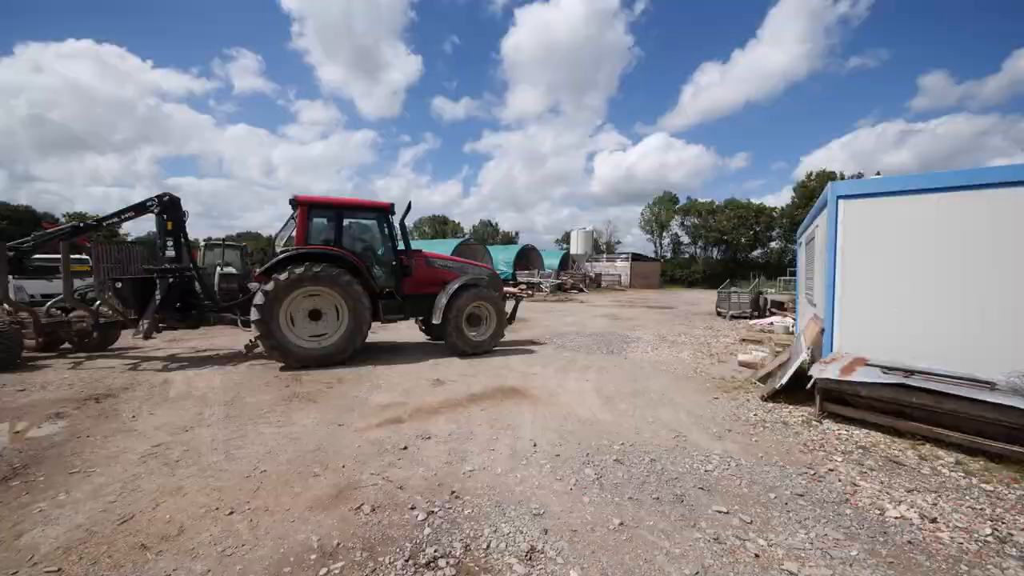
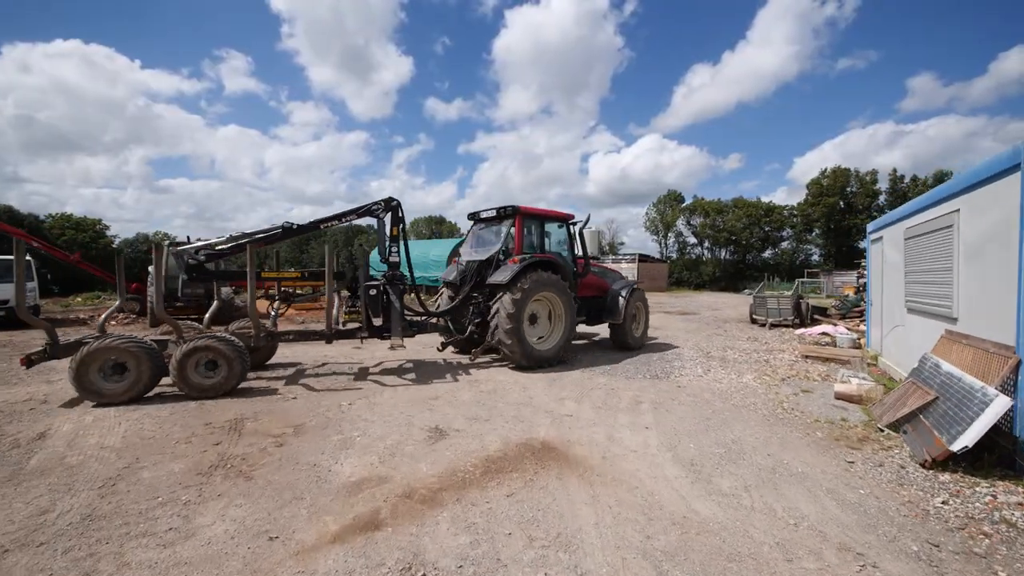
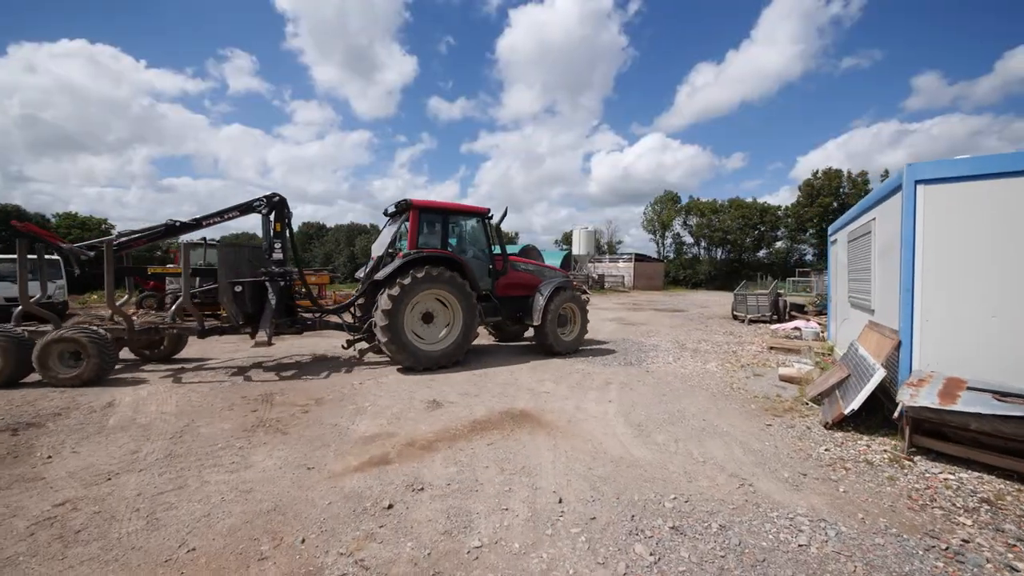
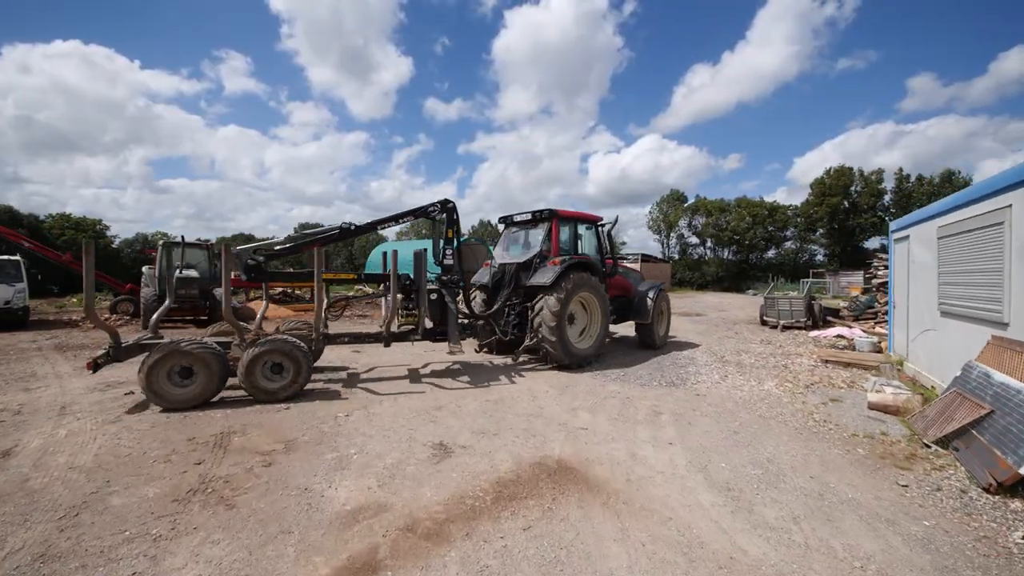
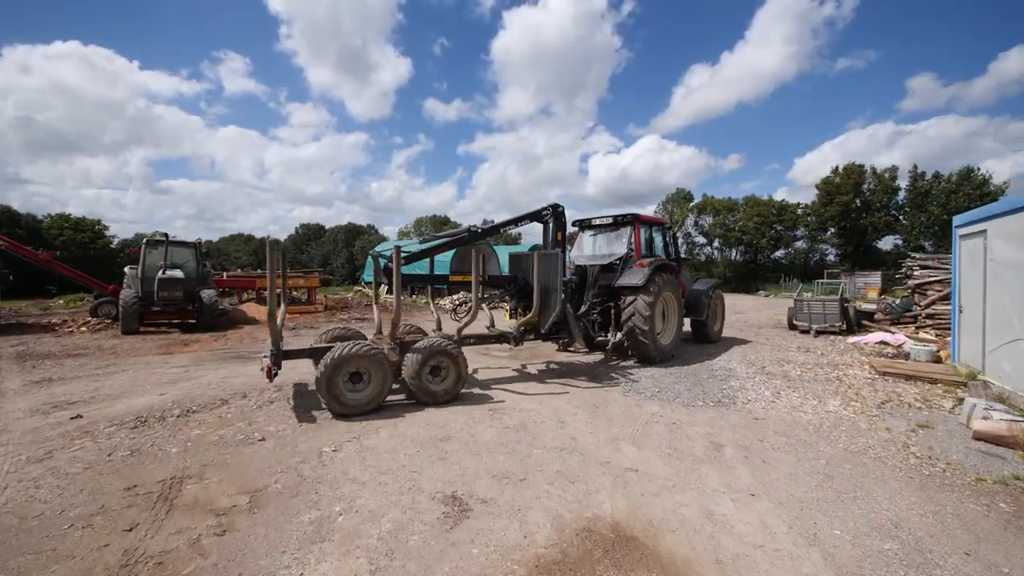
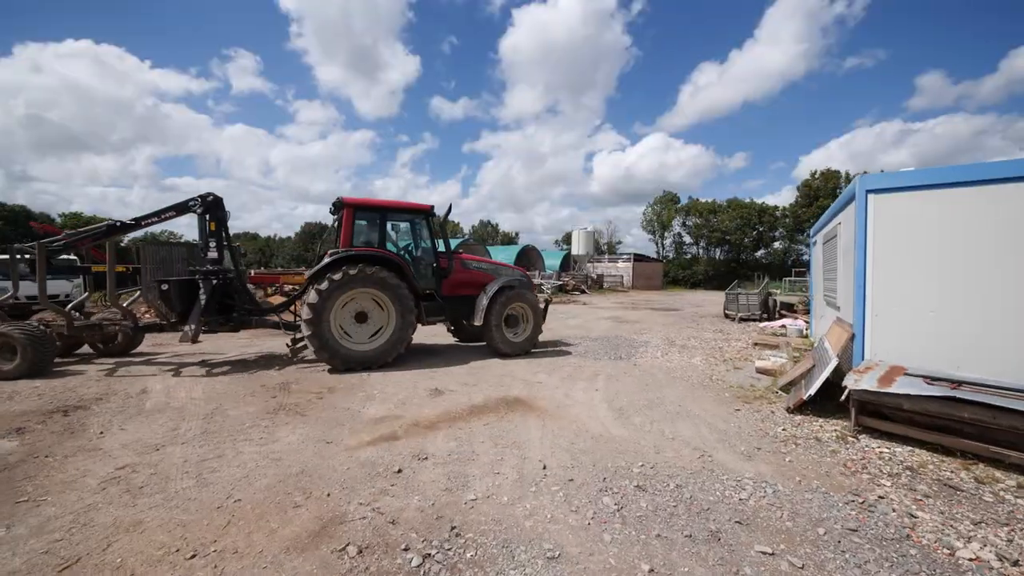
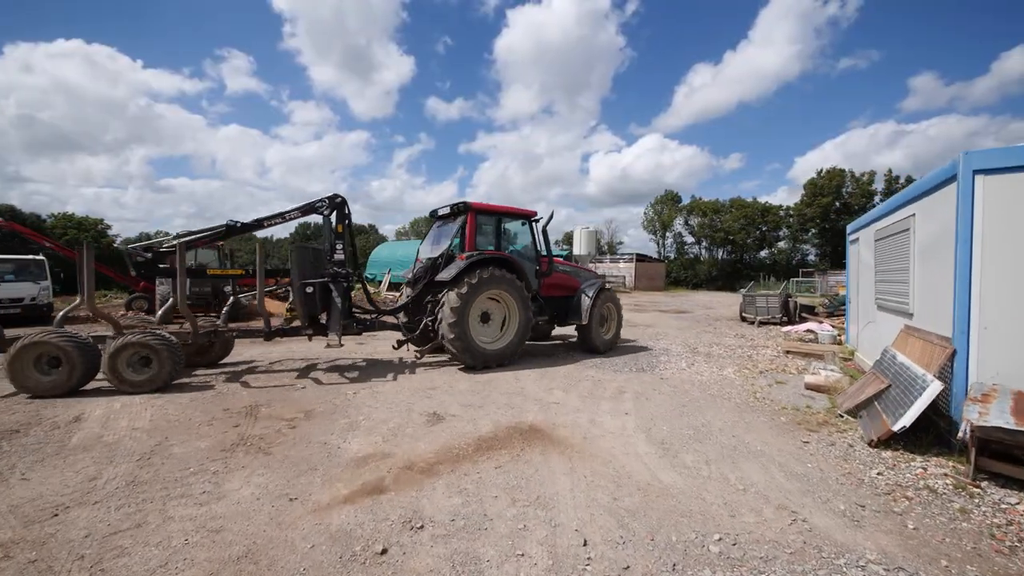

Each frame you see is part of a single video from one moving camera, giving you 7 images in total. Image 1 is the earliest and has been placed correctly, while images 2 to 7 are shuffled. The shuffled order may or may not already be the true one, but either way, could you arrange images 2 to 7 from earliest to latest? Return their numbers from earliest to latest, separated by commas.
6, 3, 7, 2, 4, 5
